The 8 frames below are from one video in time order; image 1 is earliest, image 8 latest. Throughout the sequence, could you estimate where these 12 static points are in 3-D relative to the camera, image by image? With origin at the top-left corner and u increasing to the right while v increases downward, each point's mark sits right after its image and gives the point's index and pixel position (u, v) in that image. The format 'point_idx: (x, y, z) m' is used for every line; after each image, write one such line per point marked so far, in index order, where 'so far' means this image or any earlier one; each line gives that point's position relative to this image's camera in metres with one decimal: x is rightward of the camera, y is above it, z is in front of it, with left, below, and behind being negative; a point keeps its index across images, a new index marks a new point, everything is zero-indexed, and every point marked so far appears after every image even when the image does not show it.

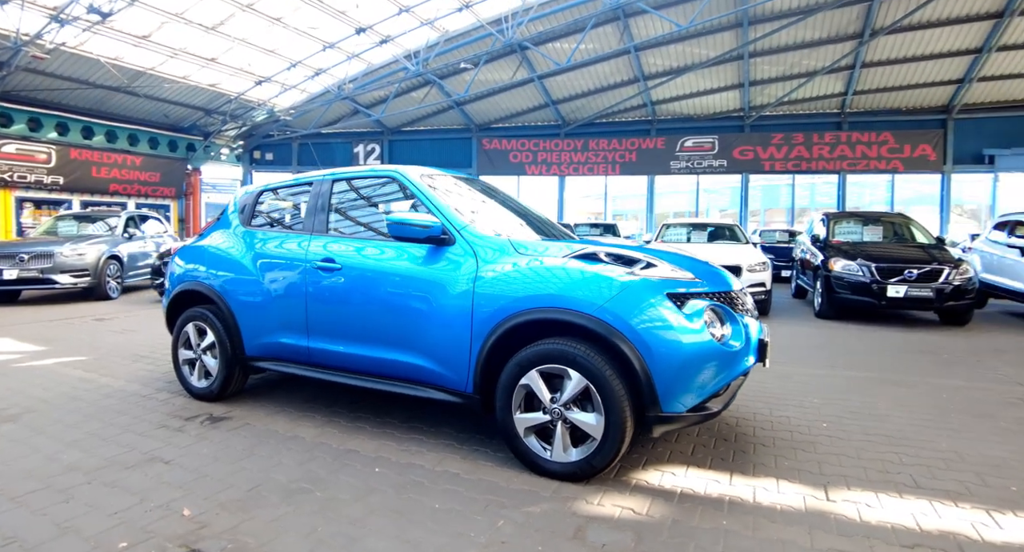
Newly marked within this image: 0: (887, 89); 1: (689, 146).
0: (+12.5, +6.2, +17.7) m
1: (+6.4, +4.7, +19.7) m
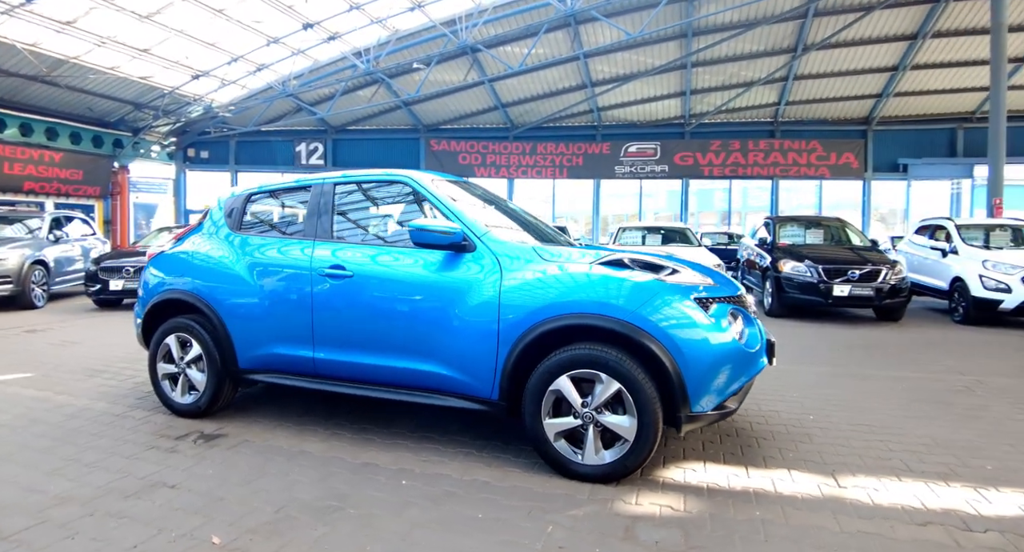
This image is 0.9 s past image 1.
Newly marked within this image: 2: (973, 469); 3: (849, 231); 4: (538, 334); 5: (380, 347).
0: (+10.8, +6.3, +19.1) m
1: (+4.5, +4.7, +20.3) m
2: (+2.8, -1.2, +3.3) m
3: (+6.7, +0.9, +10.7) m
4: (+0.2, -0.3, +3.1) m
5: (-0.8, -0.5, +3.4) m
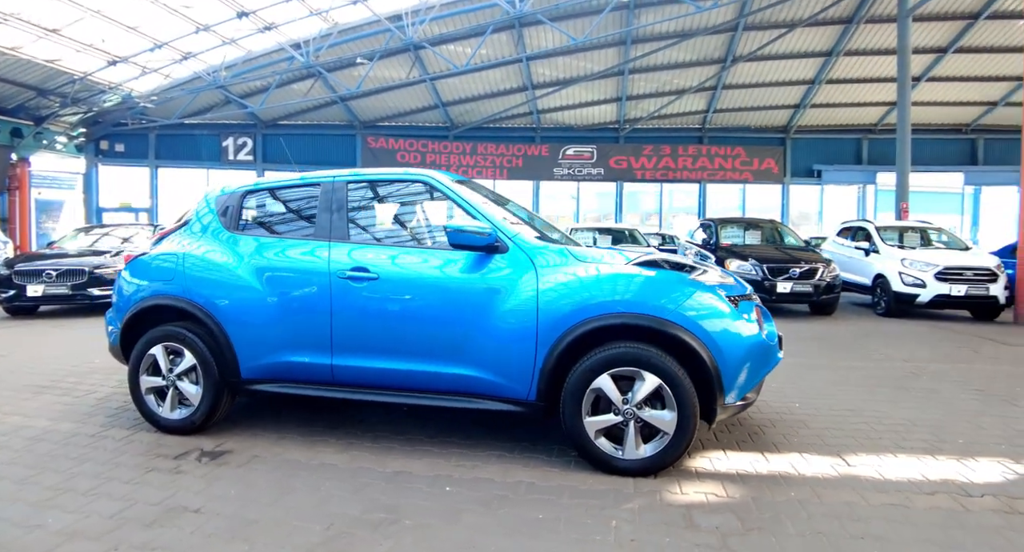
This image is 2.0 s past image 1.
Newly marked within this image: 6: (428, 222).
0: (+8.6, +6.4, +20.4) m
1: (+2.3, +4.7, +20.8) m
2: (+3.0, -1.2, +3.7) m
3: (+5.8, +1.0, +11.6) m
4: (+0.4, -0.3, +3.1) m
5: (-0.6, -0.5, +3.3) m
6: (-0.8, +0.3, +3.6) m
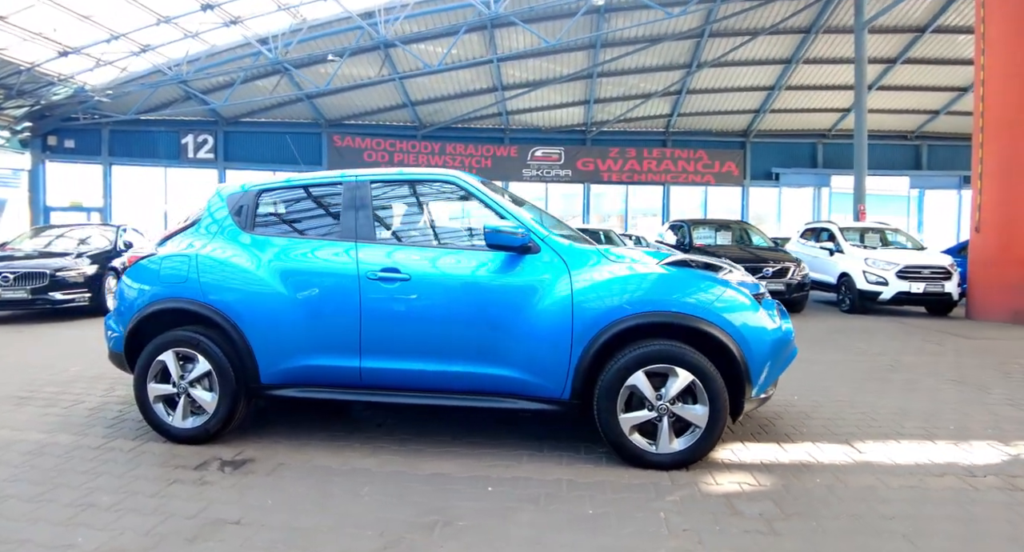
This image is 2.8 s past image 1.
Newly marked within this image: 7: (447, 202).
0: (+7.4, +6.4, +21.1) m
1: (+1.1, +4.7, +21.0) m
2: (+3.2, -1.1, +4.0) m
3: (+5.4, +1.0, +12.1) m
4: (+0.6, -0.3, +3.2) m
5: (-0.4, -0.5, +3.3) m
6: (-0.6, +0.3, +3.5) m
7: (-0.4, +0.5, +3.6) m
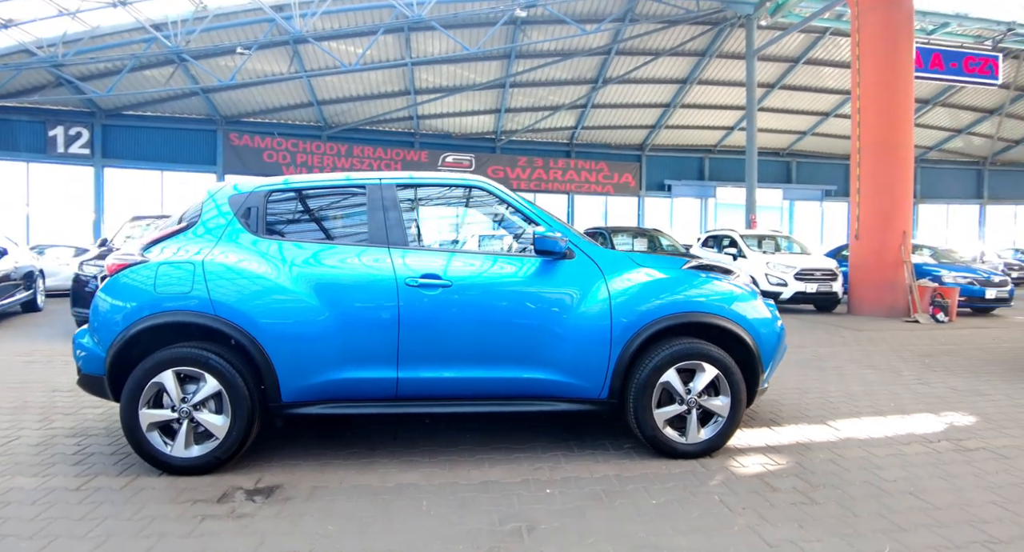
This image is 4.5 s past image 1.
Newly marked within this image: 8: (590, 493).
0: (+3.8, +6.2, +22.4) m
1: (-2.4, +4.5, +20.9) m
2: (+3.2, -1.1, +4.7) m
3: (+3.7, +0.9, +13.0) m
4: (+0.9, -0.4, +3.4) m
5: (-0.2, -0.5, +3.3) m
6: (-0.4, +0.3, +3.5) m
7: (-0.3, +0.5, +3.6) m
8: (+0.4, -1.2, +3.0) m
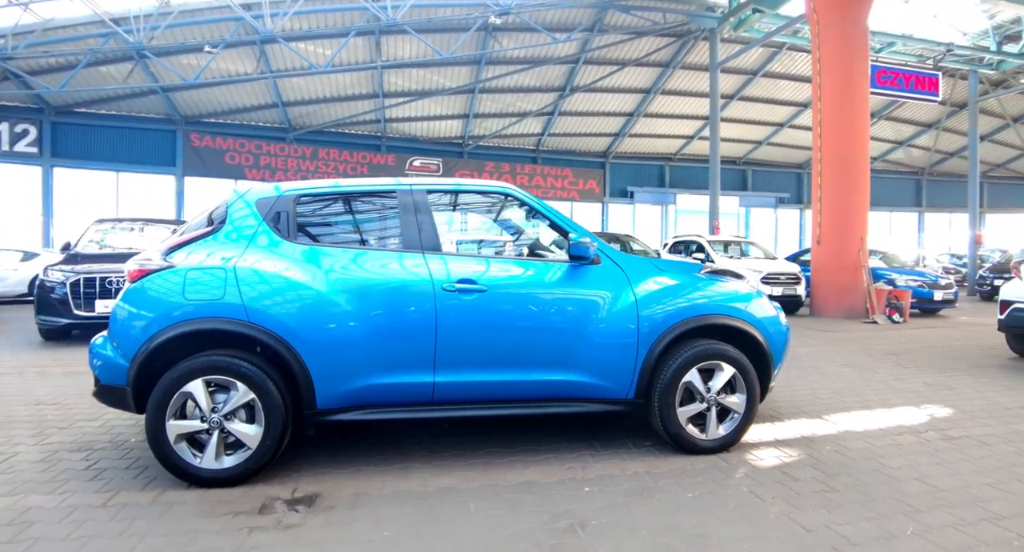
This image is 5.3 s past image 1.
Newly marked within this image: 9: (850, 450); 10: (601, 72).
0: (+2.4, +6.1, +22.7) m
1: (-3.6, +4.3, +20.8) m
2: (+3.3, -1.2, +5.0) m
3: (+3.1, +0.8, +13.4) m
4: (+1.1, -0.4, +3.5) m
5: (0.0, -0.5, +3.4) m
6: (-0.2, +0.3, +3.6) m
7: (-0.1, +0.4, +3.7) m
8: (+0.7, -1.2, +3.1) m
9: (+2.4, -1.2, +3.7) m
10: (+3.0, +7.0, +18.2) m
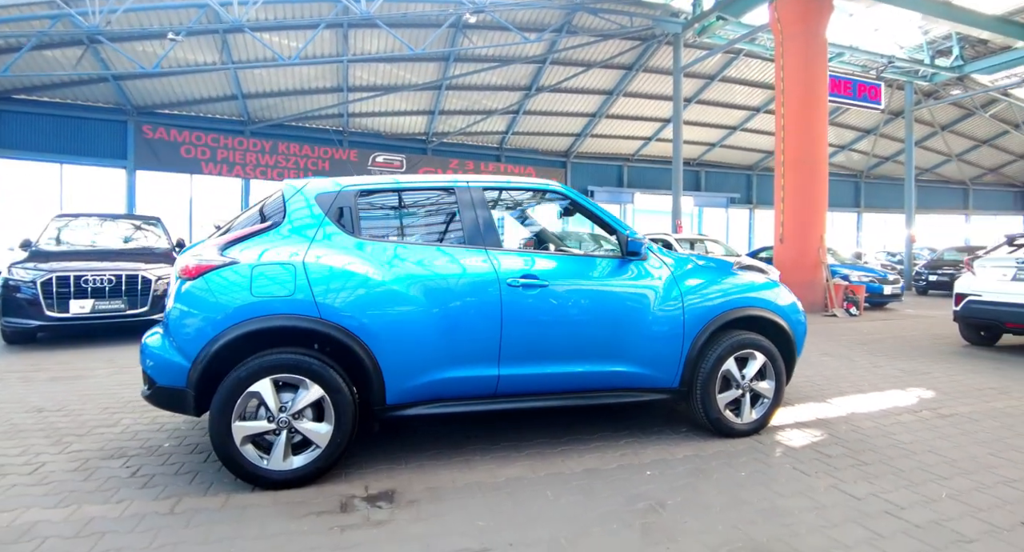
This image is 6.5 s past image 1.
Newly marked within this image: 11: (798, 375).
0: (+0.9, +6.2, +23.0) m
1: (-4.9, +4.3, +20.5) m
2: (+3.5, -1.1, +5.4) m
3: (+2.5, +0.9, +13.8) m
4: (+1.4, -0.3, +3.8) m
5: (+0.4, -0.5, +3.5) m
6: (+0.1, +0.3, +3.7) m
7: (+0.3, +0.5, +3.8) m
8: (+1.1, -1.2, +3.3) m
9: (+2.7, -1.2, +4.1) m
10: (+1.9, +7.1, +18.5) m
11: (+3.2, -1.1, +5.9) m
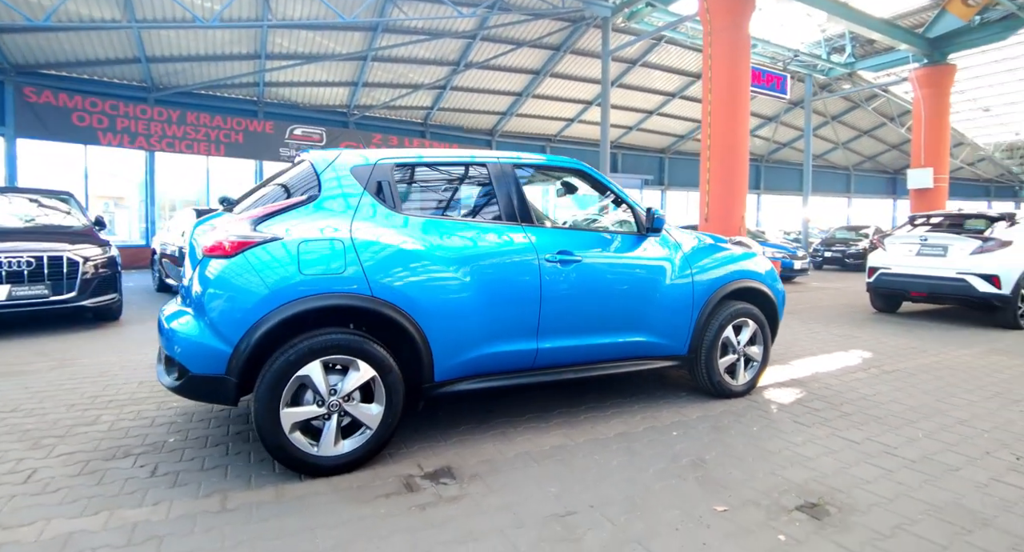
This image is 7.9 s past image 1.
0: (-2.2, +7.1, +22.7) m
1: (-7.5, +5.0, +19.4) m
2: (+3.4, -0.8, +6.1) m
3: (+1.0, +1.5, +14.1) m
4: (+1.6, -0.2, +4.1) m
5: (+0.6, -0.4, +3.7) m
6: (+0.3, +0.5, +3.8) m
7: (+0.4, +0.6, +3.9) m
8: (+1.3, -1.0, +3.6) m
9: (+2.8, -0.9, +4.7) m
10: (-0.4, +7.8, +18.5) m
11: (+2.9, -0.8, +6.5) m
